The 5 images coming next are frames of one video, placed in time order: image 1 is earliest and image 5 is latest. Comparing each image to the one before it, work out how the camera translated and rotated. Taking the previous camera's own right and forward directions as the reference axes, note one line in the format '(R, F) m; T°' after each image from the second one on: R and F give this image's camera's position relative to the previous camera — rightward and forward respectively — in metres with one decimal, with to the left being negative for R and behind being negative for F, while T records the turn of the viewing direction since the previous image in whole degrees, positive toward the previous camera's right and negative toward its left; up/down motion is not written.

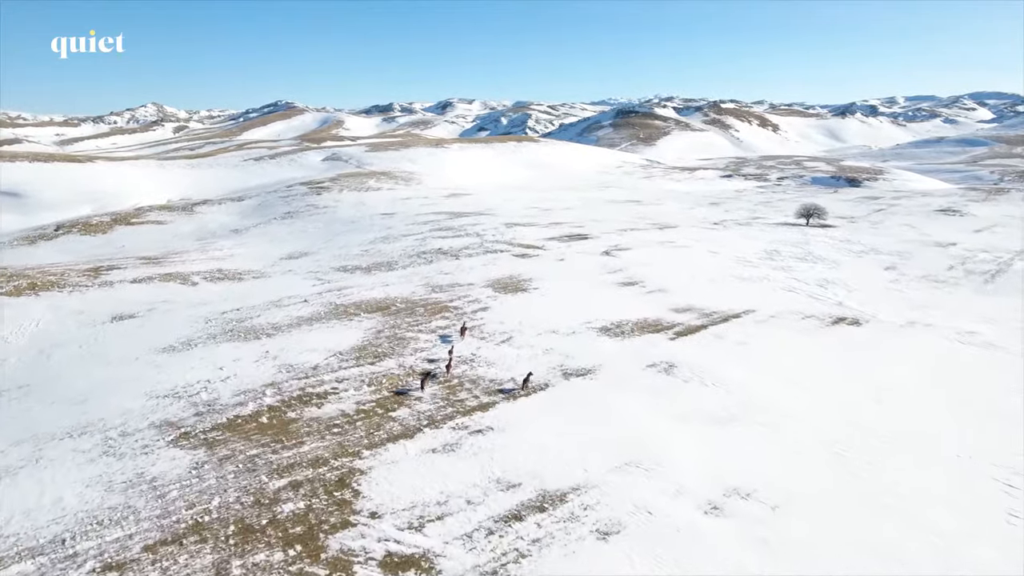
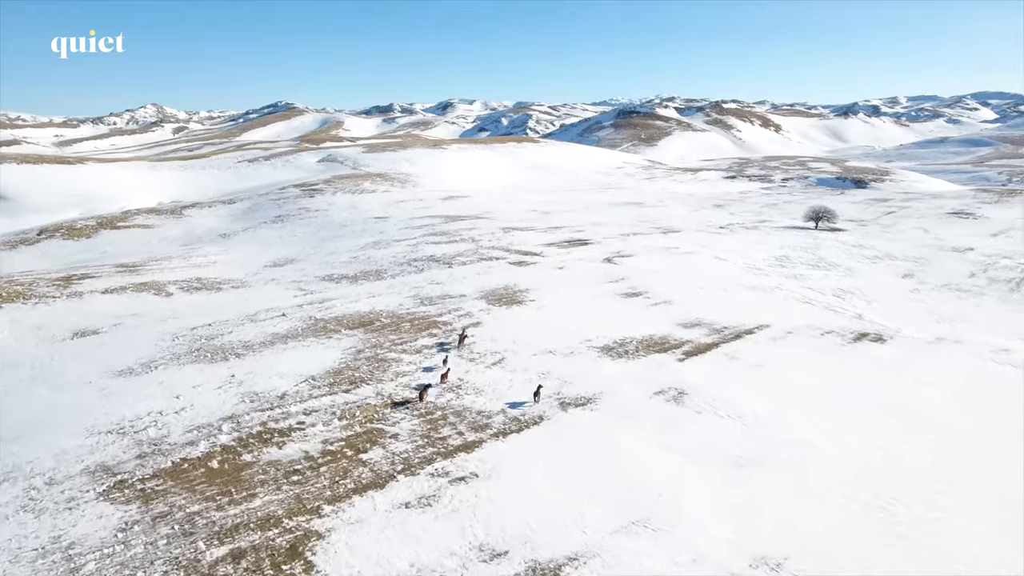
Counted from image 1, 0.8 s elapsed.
(+0.4, +2.3) m; 0°
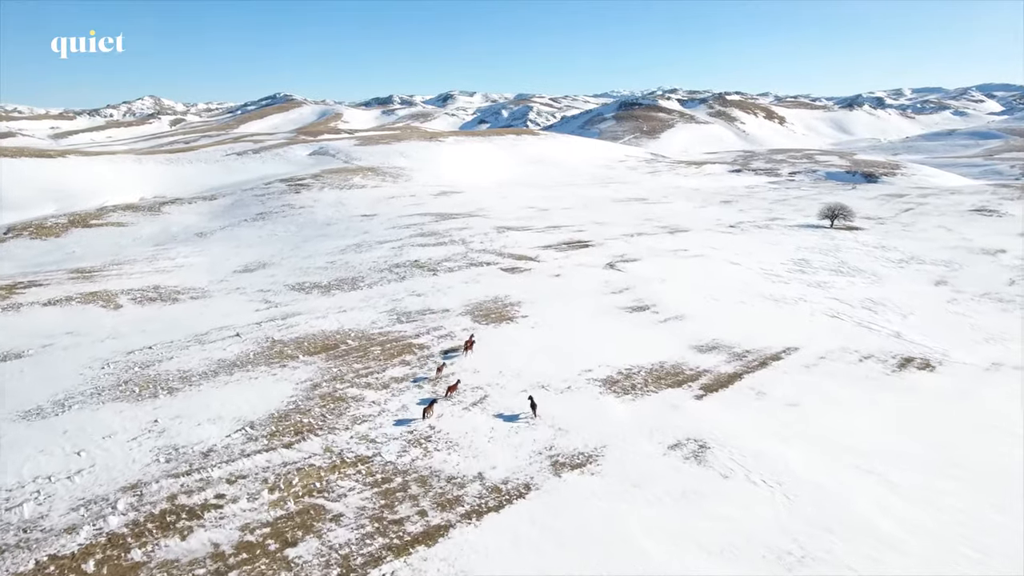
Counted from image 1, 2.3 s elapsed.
(+0.6, +3.8) m; 0°
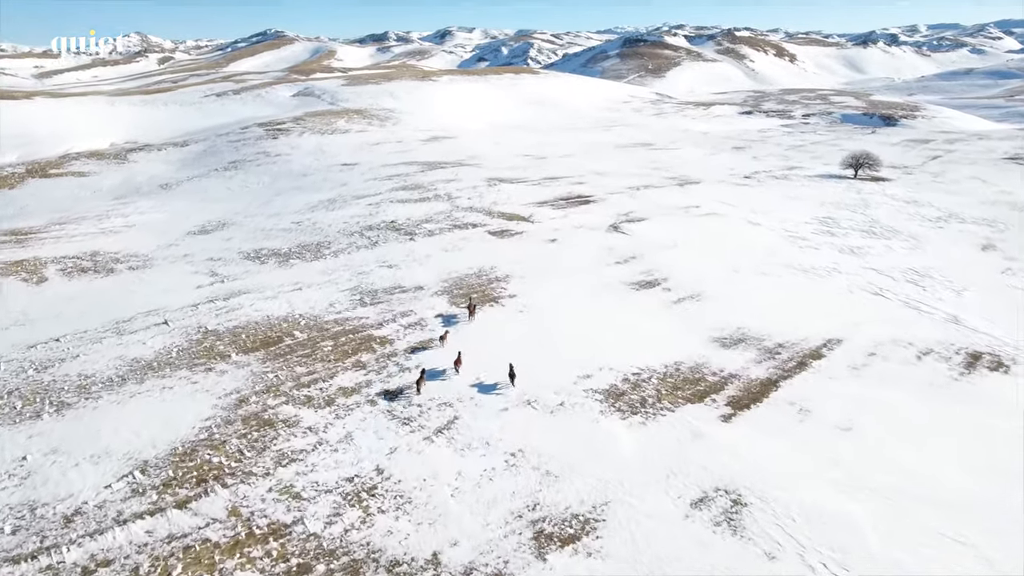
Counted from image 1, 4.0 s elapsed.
(+0.7, +4.5) m; 0°
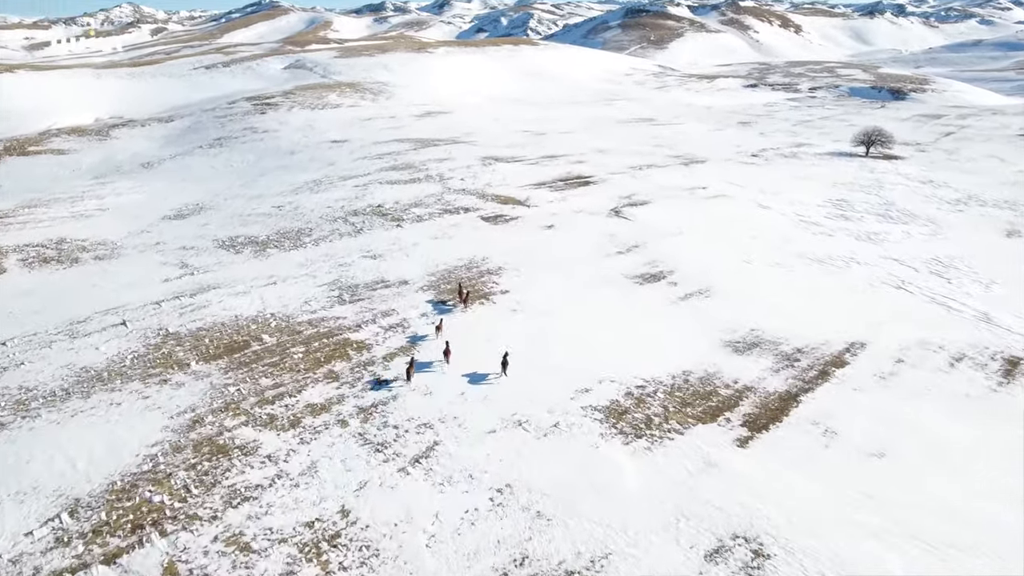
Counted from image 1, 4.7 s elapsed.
(+0.3, +1.9) m; 0°
